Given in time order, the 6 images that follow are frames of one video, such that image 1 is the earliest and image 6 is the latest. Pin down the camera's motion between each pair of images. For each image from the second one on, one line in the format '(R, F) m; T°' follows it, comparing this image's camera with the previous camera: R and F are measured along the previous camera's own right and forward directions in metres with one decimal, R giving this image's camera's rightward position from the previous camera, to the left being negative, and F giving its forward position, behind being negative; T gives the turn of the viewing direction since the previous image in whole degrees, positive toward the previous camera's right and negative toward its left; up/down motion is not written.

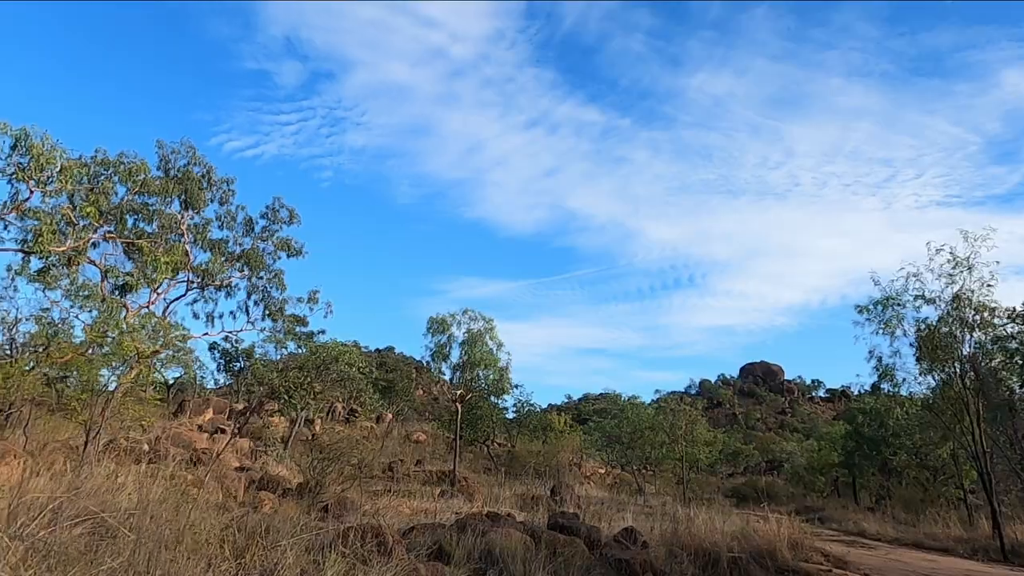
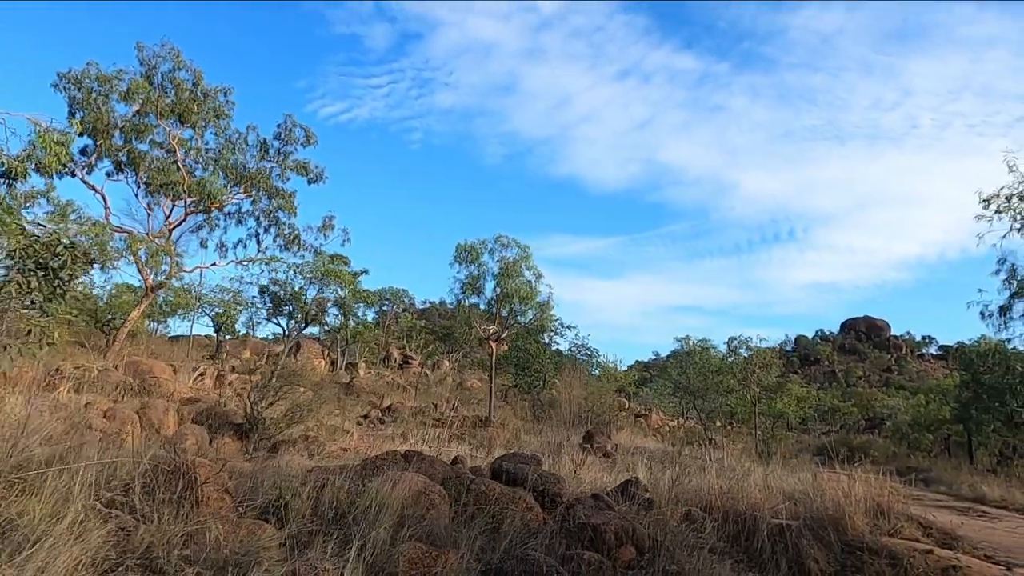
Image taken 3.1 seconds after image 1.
(+1.2, +2.4) m; -8°
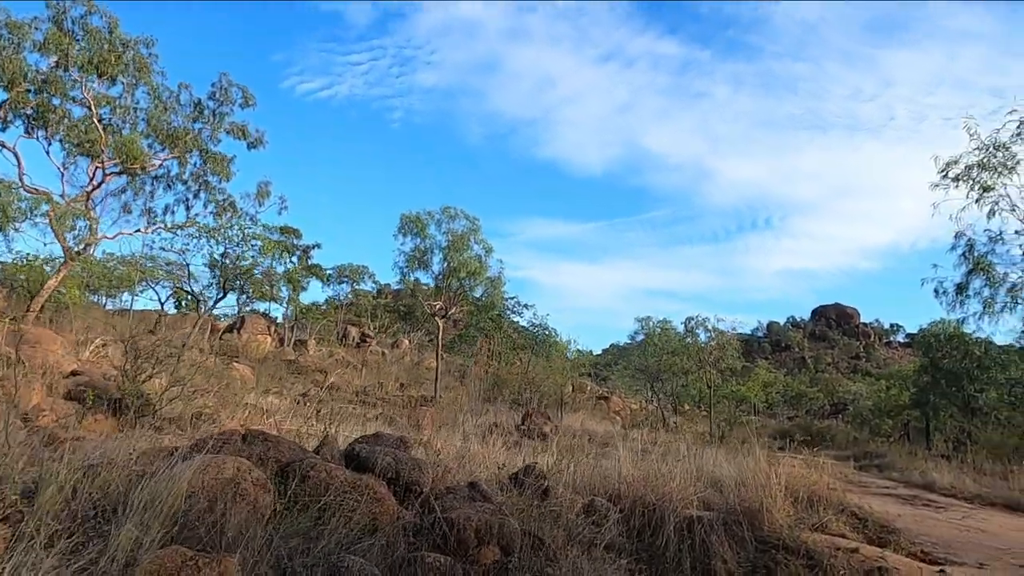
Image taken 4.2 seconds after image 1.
(+0.7, +0.8) m; +2°
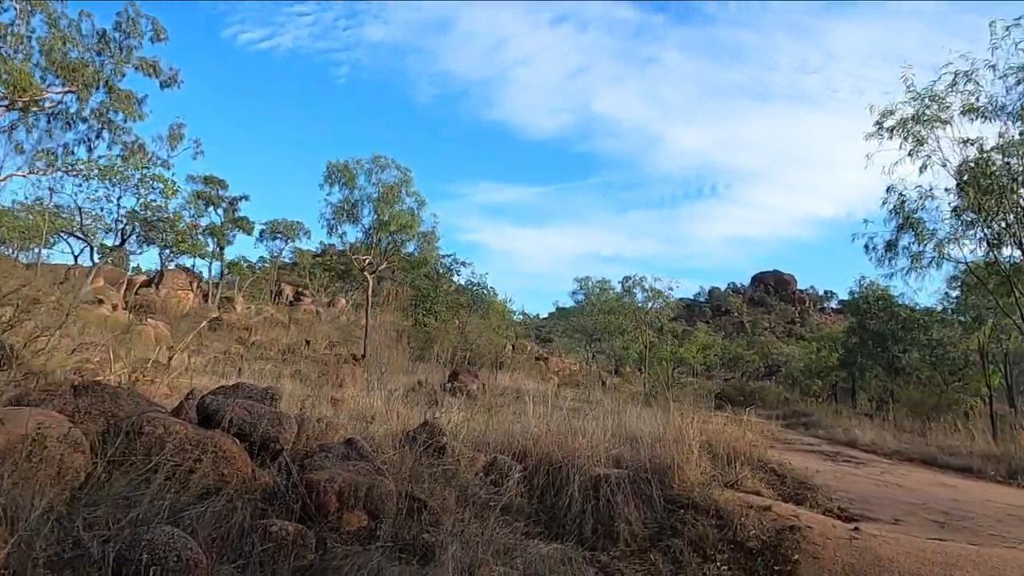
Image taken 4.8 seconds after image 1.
(+0.4, +0.5) m; +4°
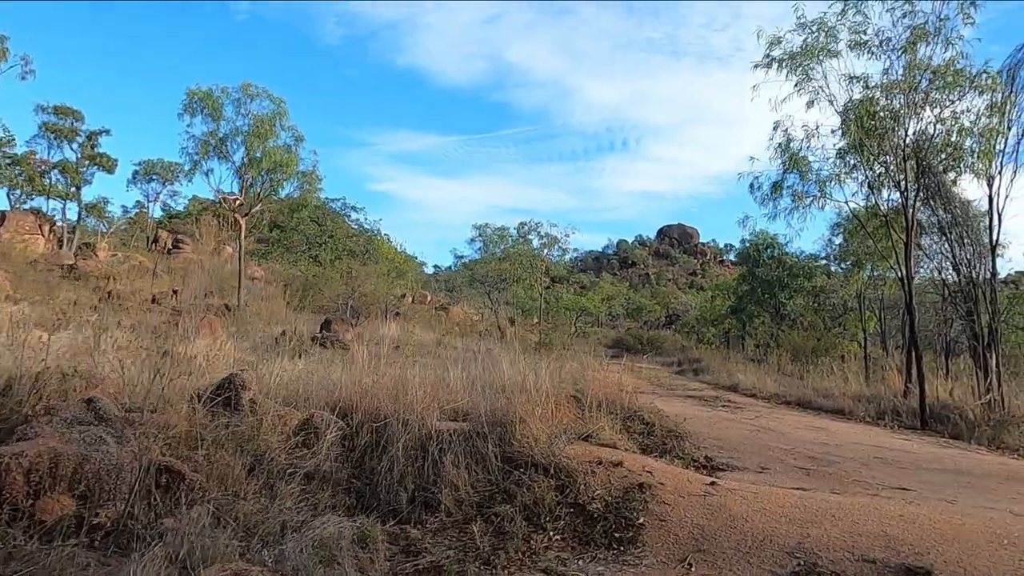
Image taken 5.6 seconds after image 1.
(+0.5, +0.7) m; +7°
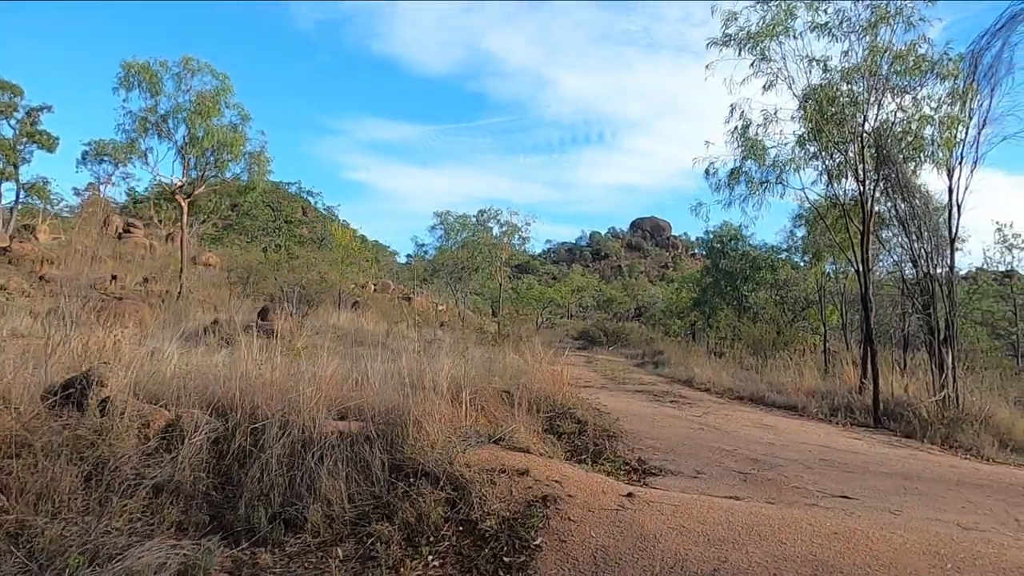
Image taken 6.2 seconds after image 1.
(+0.4, +0.4) m; +2°
